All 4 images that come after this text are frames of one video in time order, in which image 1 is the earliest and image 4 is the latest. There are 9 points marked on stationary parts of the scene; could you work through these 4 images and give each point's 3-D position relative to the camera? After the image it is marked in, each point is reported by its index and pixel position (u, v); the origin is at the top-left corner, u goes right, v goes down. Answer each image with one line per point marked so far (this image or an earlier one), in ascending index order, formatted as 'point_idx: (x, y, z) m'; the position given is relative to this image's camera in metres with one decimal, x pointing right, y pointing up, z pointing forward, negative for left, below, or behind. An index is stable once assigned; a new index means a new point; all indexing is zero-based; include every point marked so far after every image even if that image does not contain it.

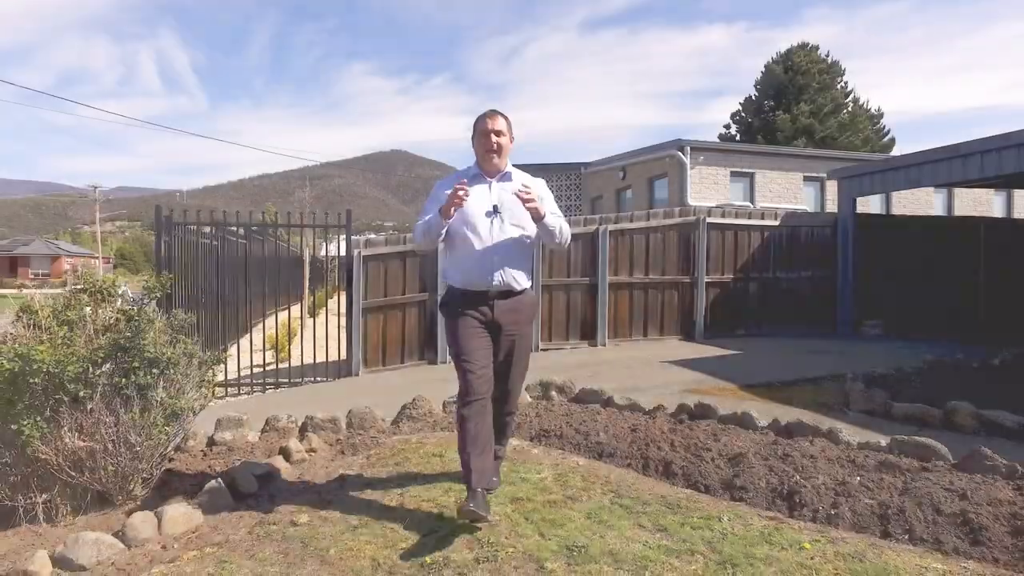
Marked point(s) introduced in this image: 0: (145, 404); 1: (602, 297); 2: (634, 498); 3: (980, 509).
0: (-2.3, -0.7, +4.0) m
1: (+1.5, -0.2, +10.3) m
2: (+0.7, -1.2, +3.7) m
3: (+2.4, -1.2, +3.3) m
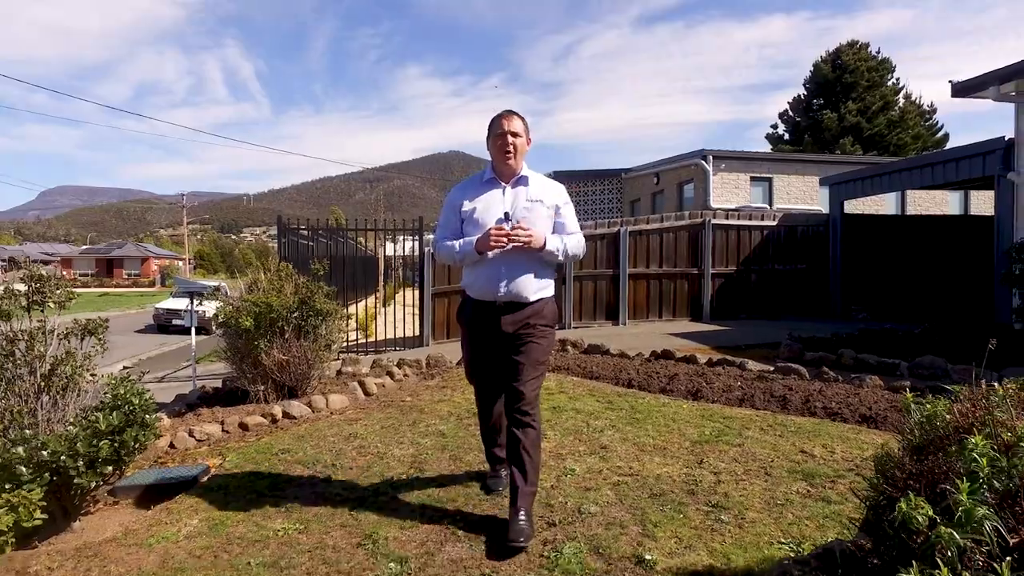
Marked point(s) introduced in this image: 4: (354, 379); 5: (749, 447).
0: (-2.1, -0.5, +6.9) m
1: (+2.2, +0.1, +12.8) m
2: (+0.9, -1.0, +6.4) m
3: (+2.6, -1.0, +5.8) m
4: (-1.8, -1.0, +7.4) m
5: (+1.7, -1.1, +4.5) m
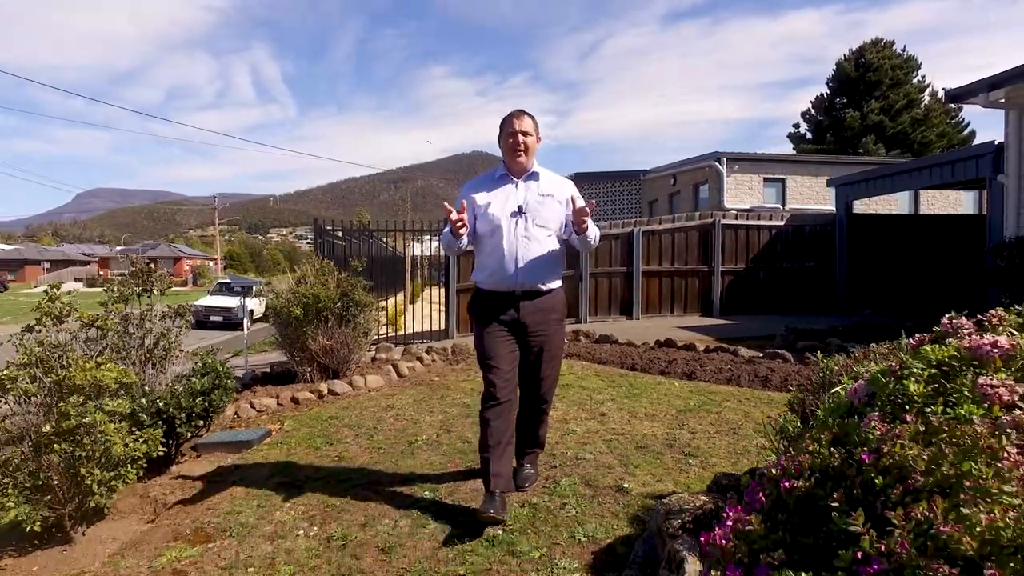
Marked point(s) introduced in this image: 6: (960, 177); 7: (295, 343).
0: (-1.9, -0.4, +7.8) m
1: (+2.6, +0.1, +13.6) m
2: (+1.1, -1.0, +7.2) m
3: (+2.7, -0.9, +6.5) m
4: (-1.6, -1.0, +8.4) m
5: (+1.8, -1.0, +5.3) m
6: (+7.9, +2.0, +11.3) m
7: (-2.6, -0.7, +7.6) m
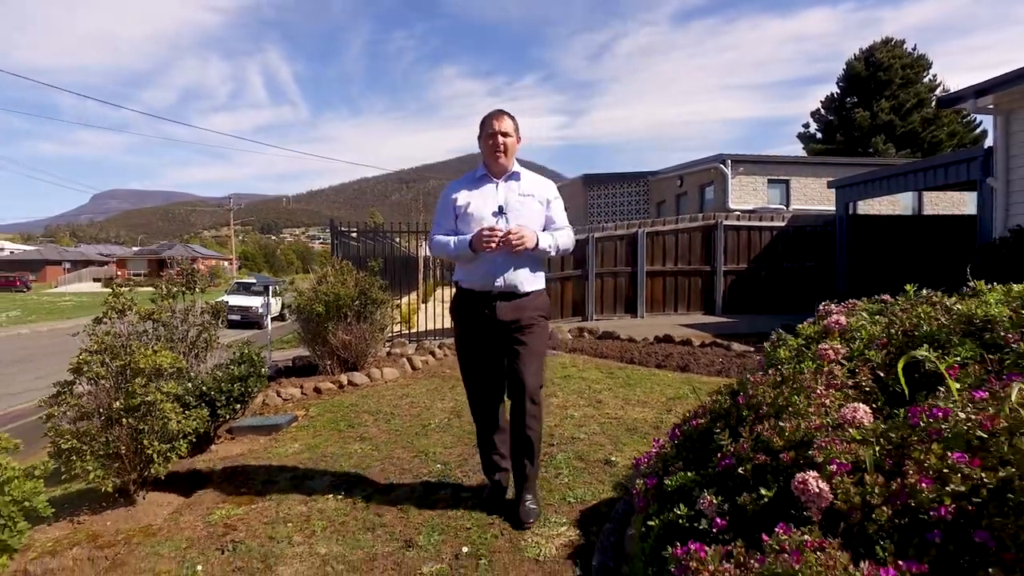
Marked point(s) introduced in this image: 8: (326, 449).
0: (-1.8, -0.4, +8.4) m
1: (+2.8, +0.1, +14.1) m
2: (+1.1, -0.9, +7.7) m
3: (+2.8, -0.9, +7.0) m
4: (-1.5, -1.0, +8.9) m
5: (+1.8, -1.0, +5.8) m
6: (+8.1, +2.0, +11.7) m
7: (-2.5, -0.6, +8.2) m
8: (-1.5, -1.3, +5.2) m
